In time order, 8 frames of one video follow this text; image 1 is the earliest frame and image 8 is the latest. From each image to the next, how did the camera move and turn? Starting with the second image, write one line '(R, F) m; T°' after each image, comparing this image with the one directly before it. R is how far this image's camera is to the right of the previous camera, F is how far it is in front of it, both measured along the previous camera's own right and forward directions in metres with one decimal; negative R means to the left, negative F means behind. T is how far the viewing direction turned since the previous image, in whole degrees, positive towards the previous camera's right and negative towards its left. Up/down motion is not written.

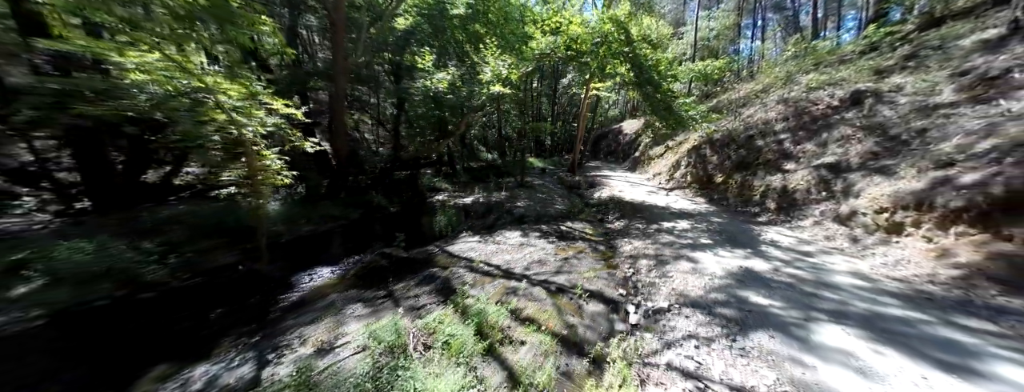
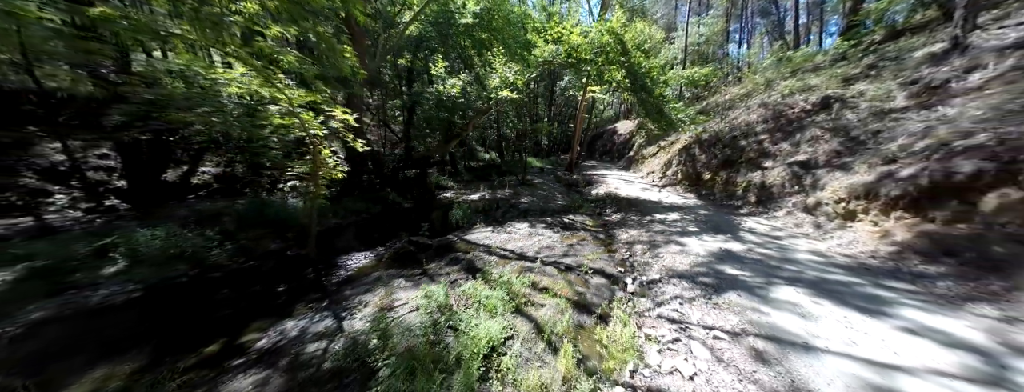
(-0.4, -0.7) m; +1°
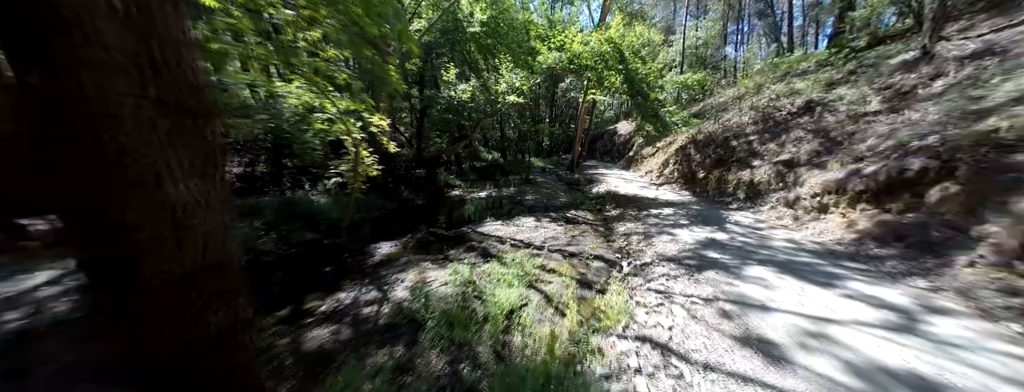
(-0.2, -0.6) m; 0°
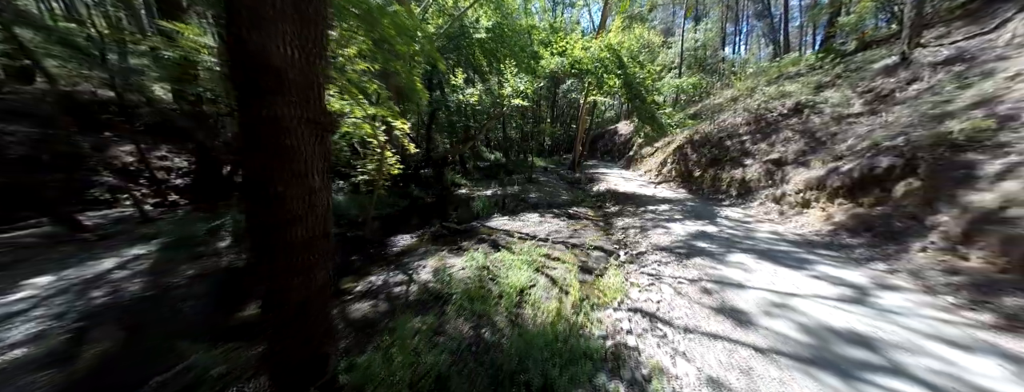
(-0.2, -0.5) m; 0°
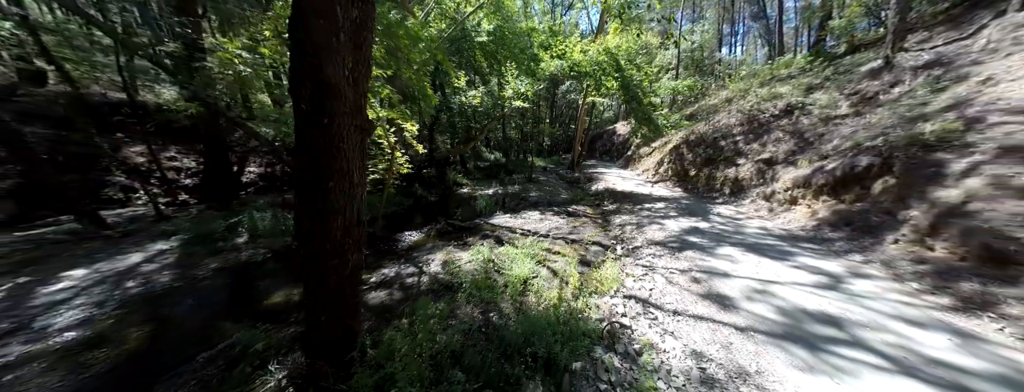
(-0.1, -0.3) m; 0°
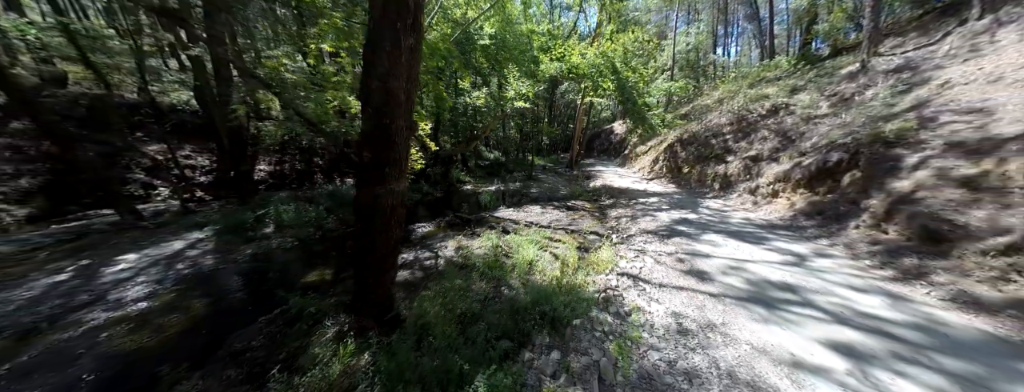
(-0.2, -0.5) m; 0°
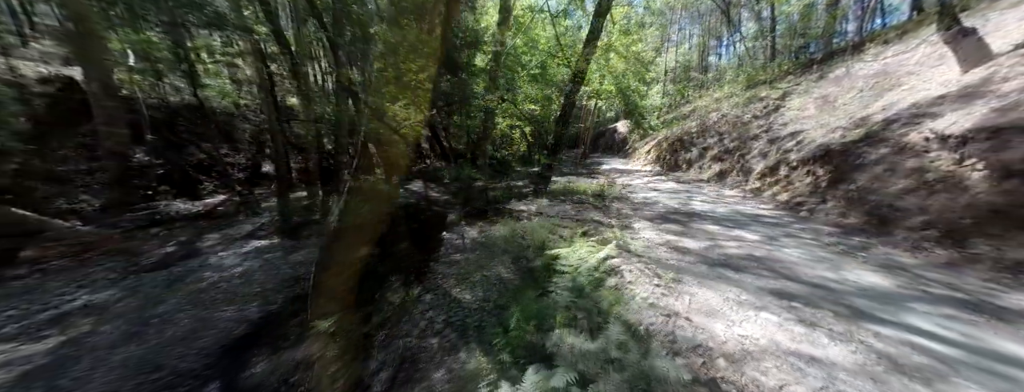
(-0.3, -0.8) m; -1°
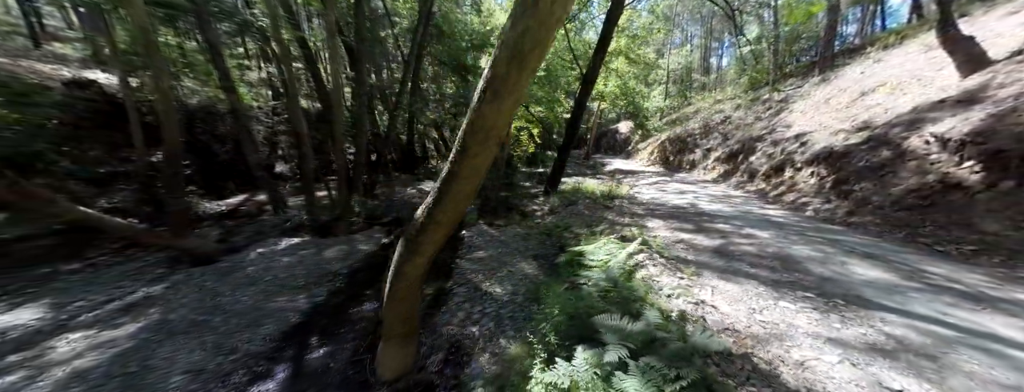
(-0.5, -0.3) m; 0°
